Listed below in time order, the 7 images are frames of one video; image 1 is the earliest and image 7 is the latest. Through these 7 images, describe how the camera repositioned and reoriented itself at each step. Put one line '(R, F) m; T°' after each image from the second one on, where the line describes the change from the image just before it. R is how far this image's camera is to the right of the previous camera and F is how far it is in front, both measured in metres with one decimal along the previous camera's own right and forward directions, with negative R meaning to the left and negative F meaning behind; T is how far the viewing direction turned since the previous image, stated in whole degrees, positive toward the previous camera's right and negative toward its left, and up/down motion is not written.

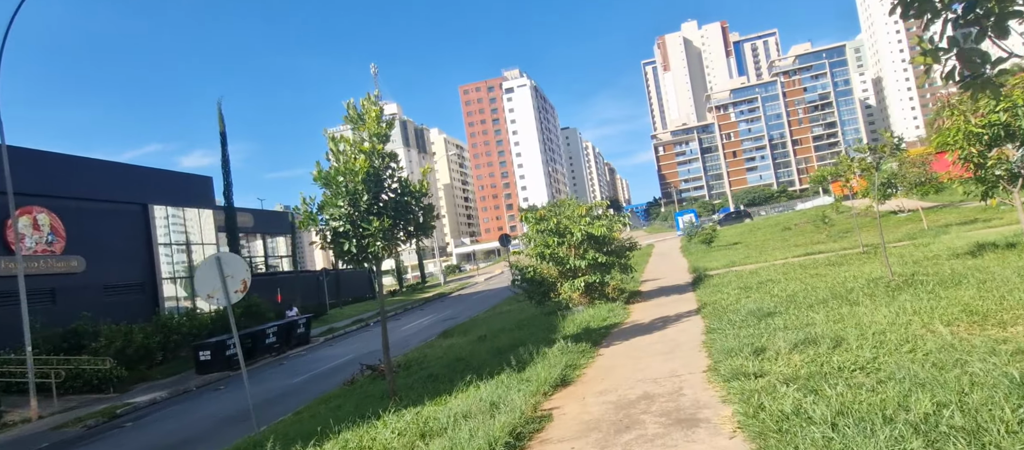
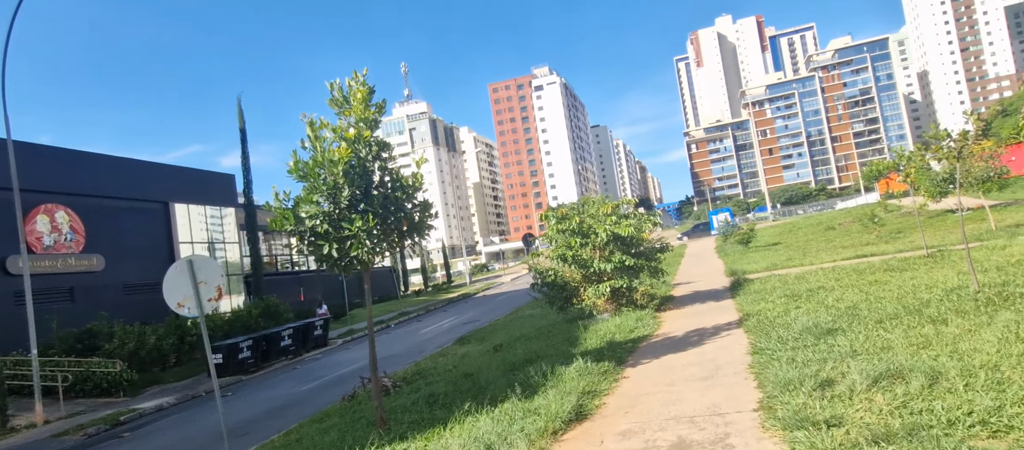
(+0.2, +1.0) m; -3°
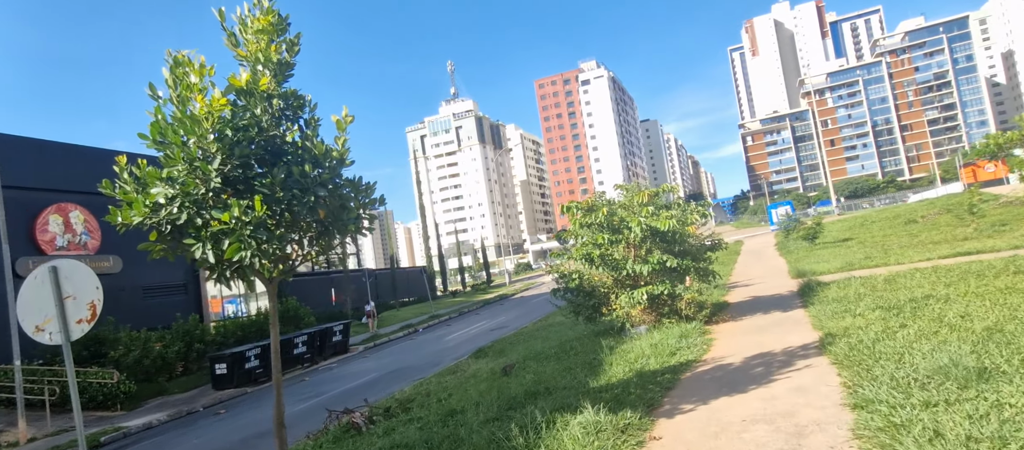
(+0.6, +2.0) m; -5°
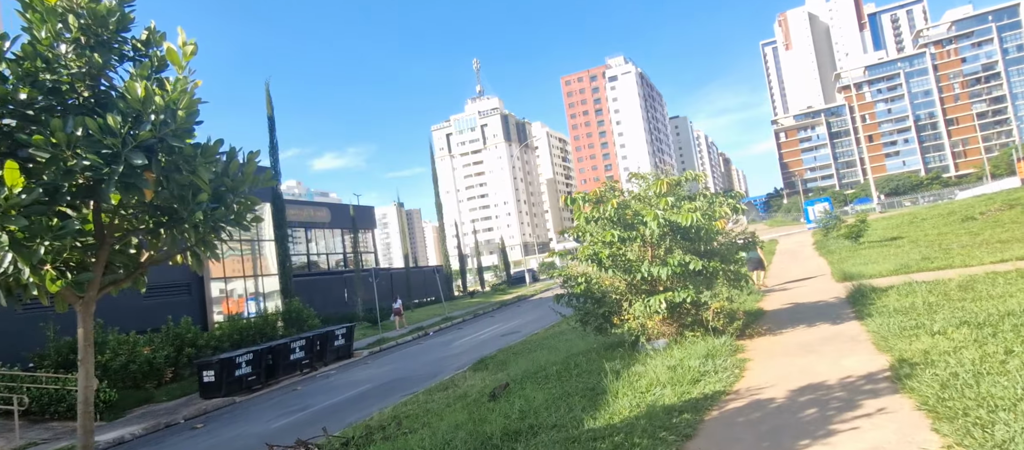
(+0.5, +1.5) m; -3°
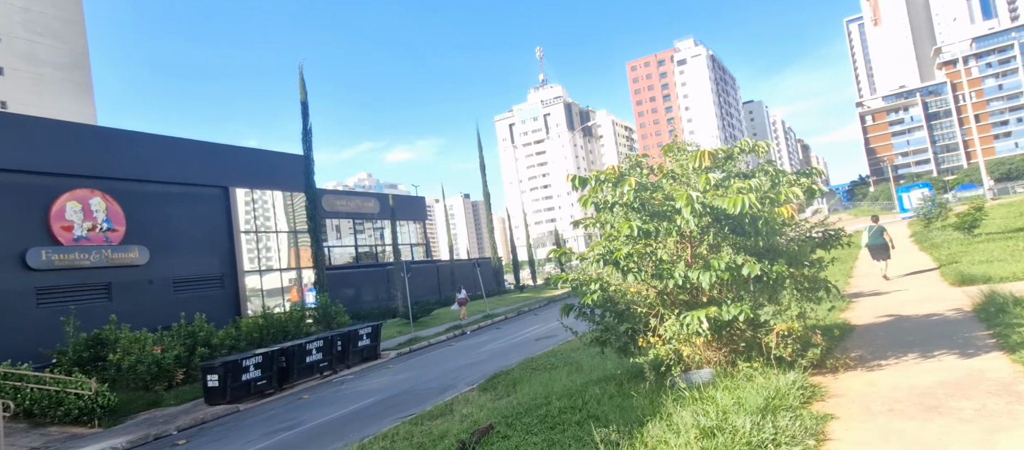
(+0.8, +2.1) m; -6°
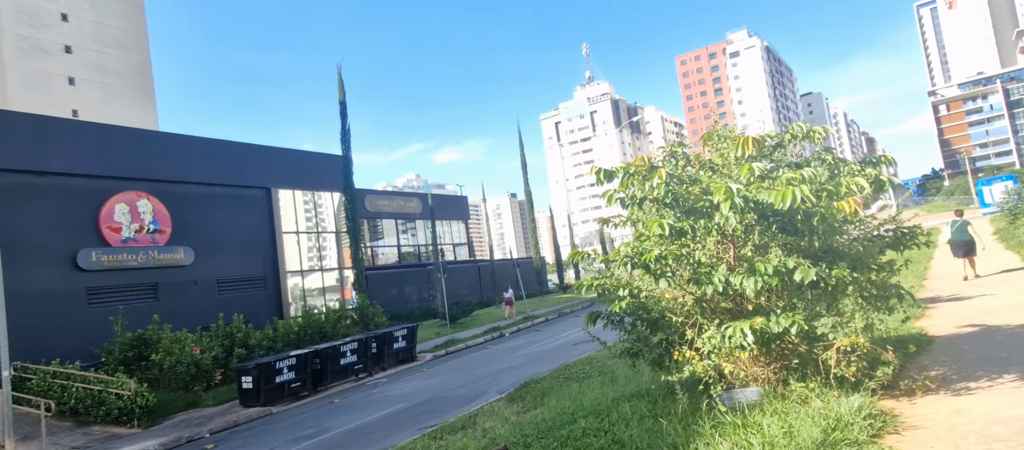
(+0.3, +0.6) m; -5°
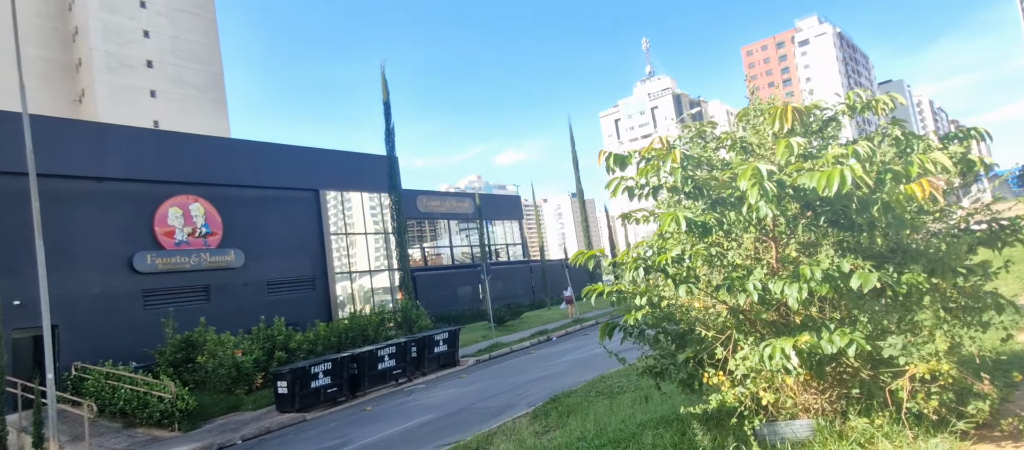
(+0.5, +0.8) m; -6°
